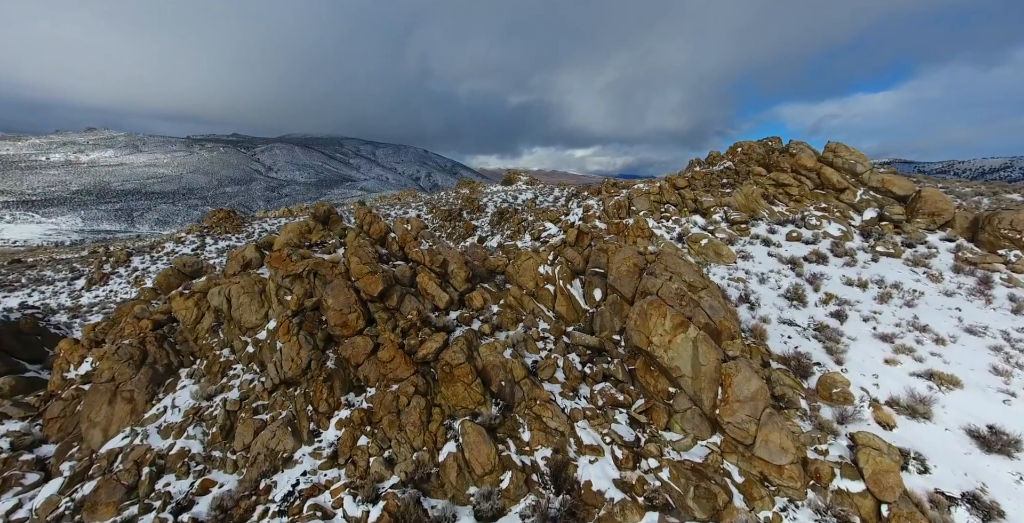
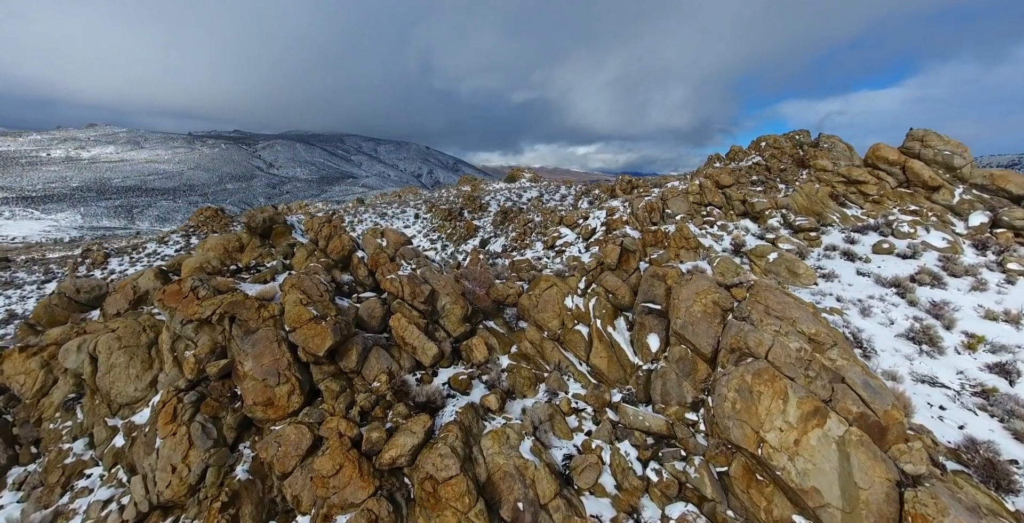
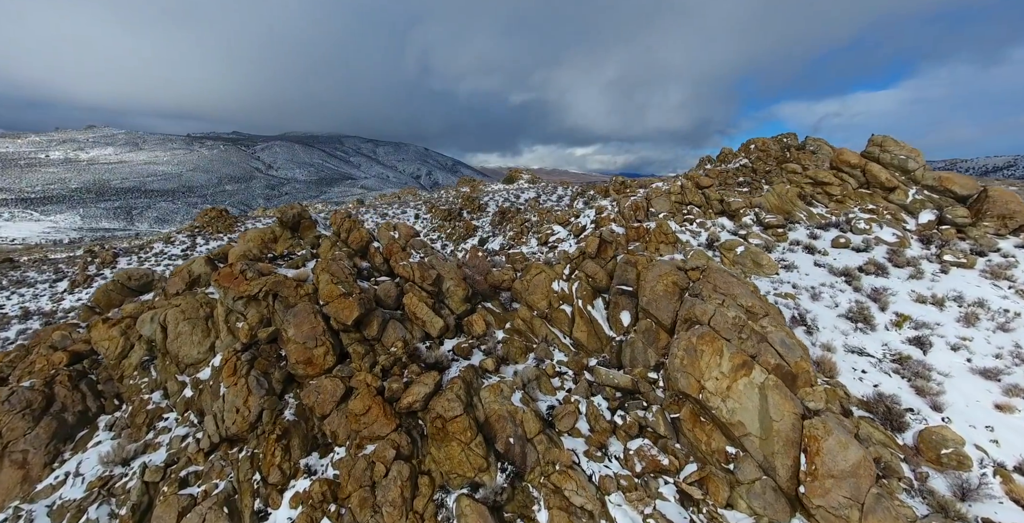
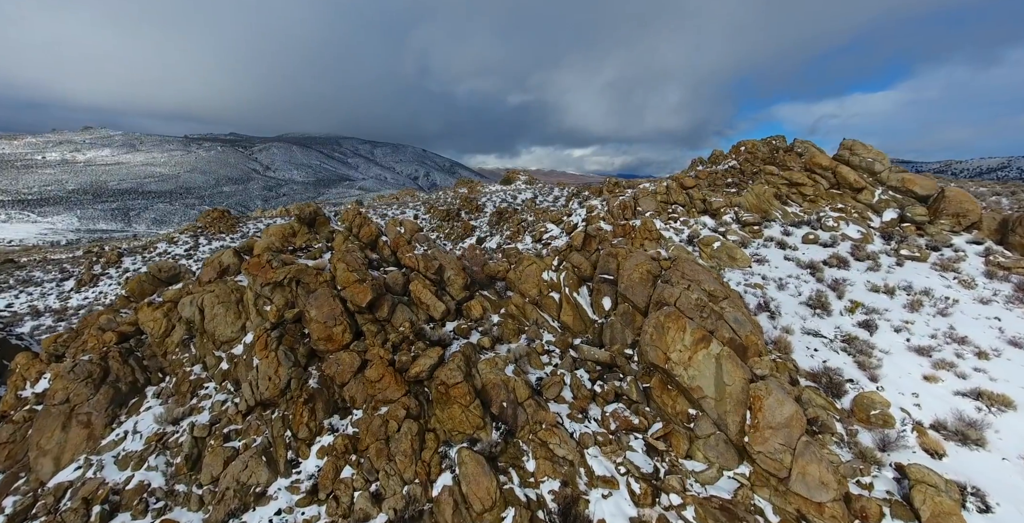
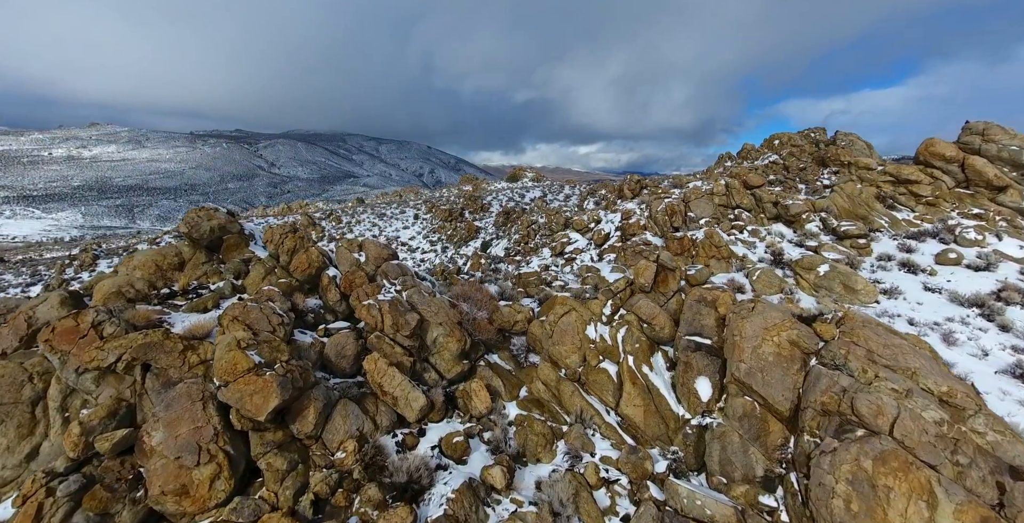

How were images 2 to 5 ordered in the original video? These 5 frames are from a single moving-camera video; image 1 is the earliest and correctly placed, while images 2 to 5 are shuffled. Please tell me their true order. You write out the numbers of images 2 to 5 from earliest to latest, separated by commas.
4, 3, 2, 5
